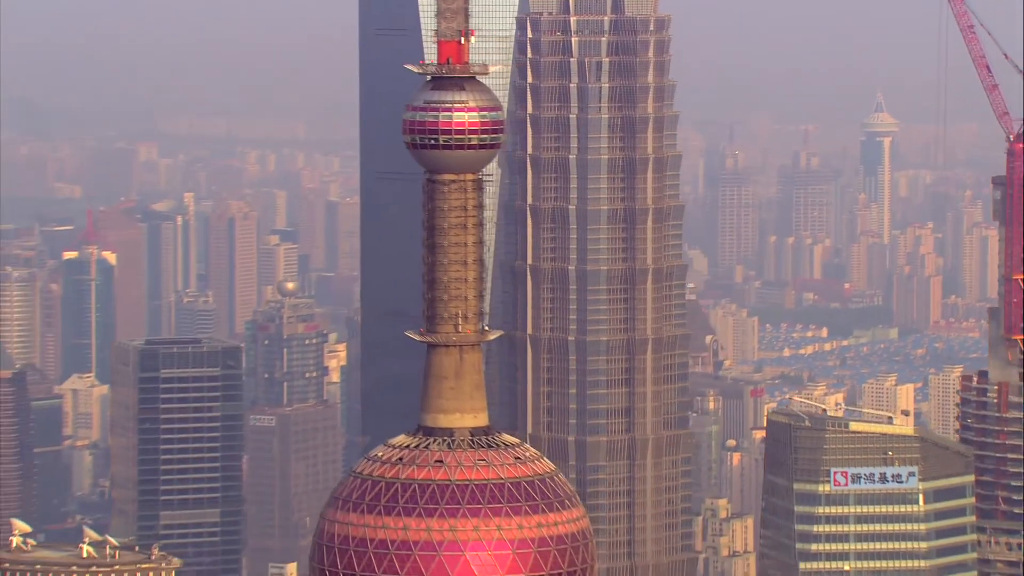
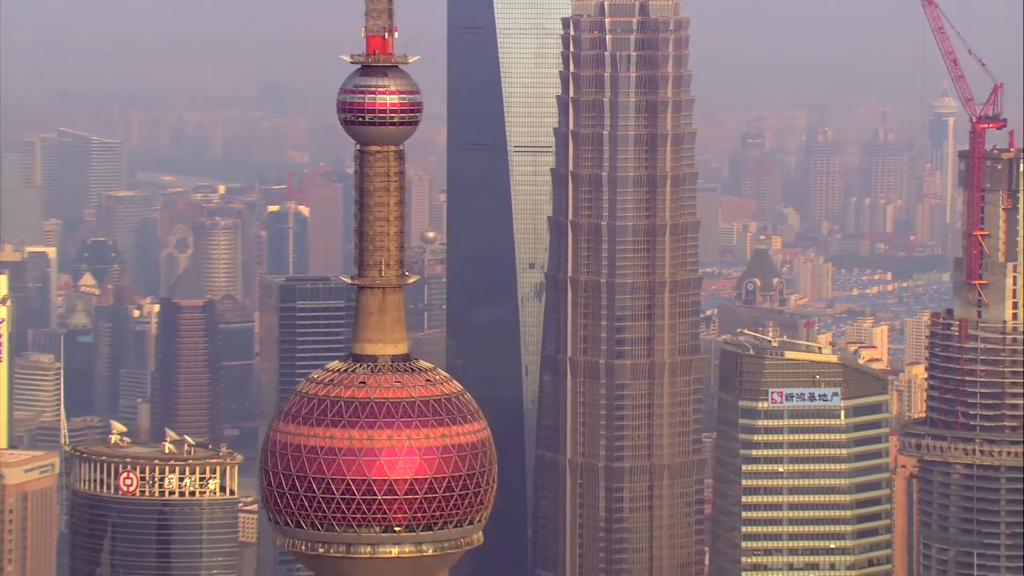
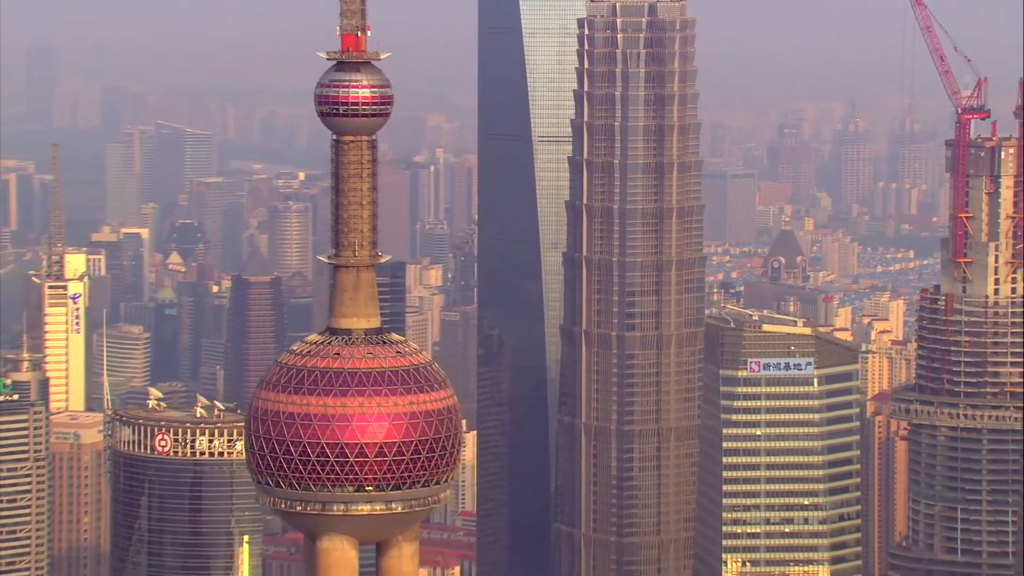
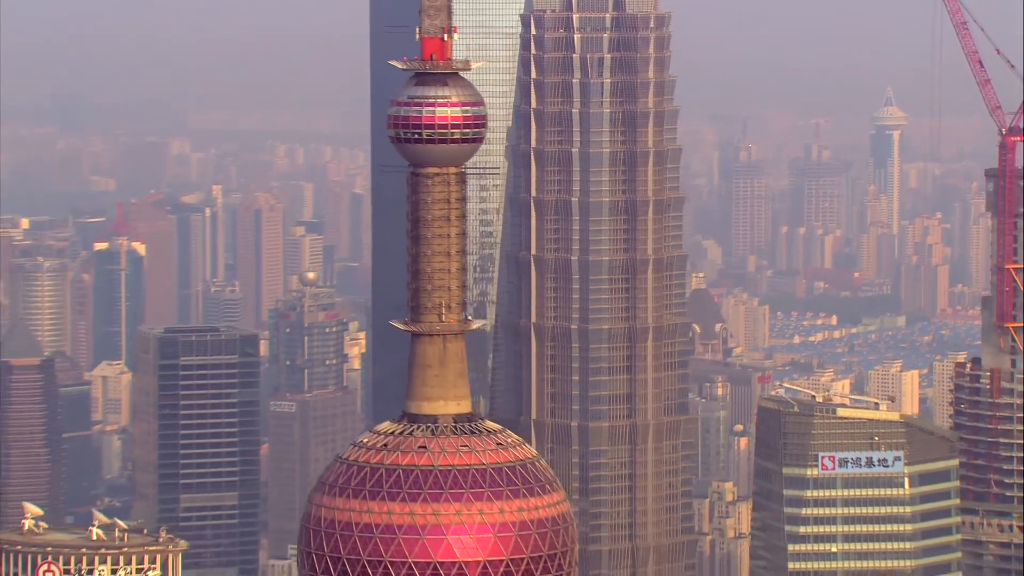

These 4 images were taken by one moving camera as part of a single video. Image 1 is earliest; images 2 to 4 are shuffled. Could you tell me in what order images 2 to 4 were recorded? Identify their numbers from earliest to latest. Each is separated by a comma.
4, 2, 3
